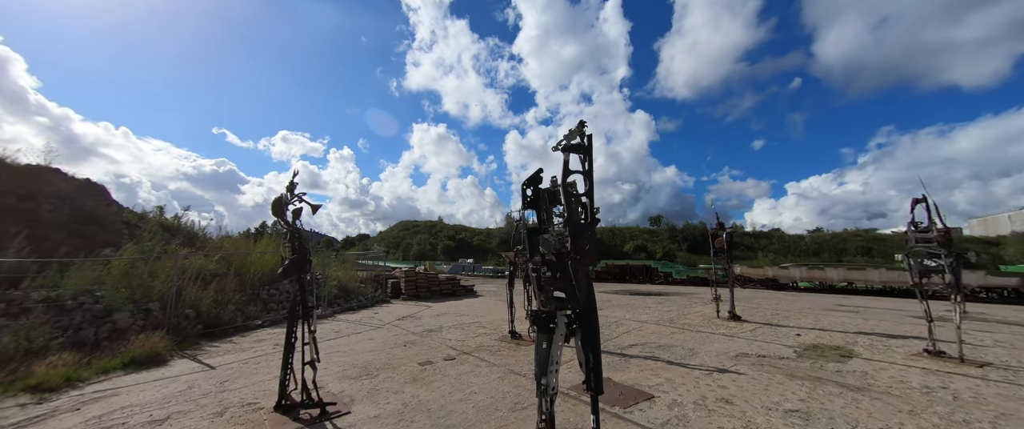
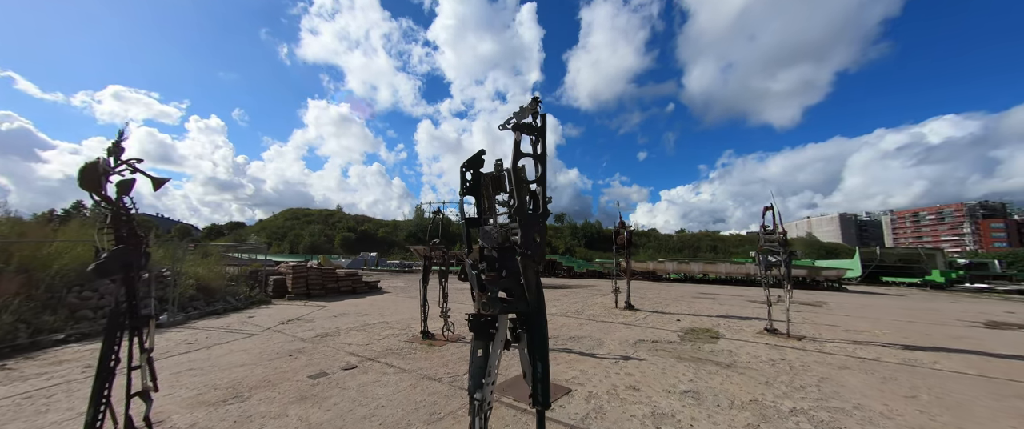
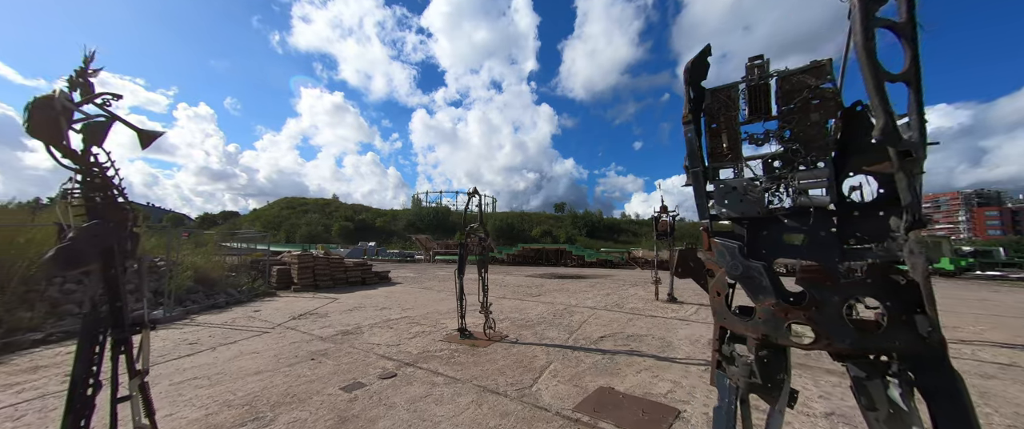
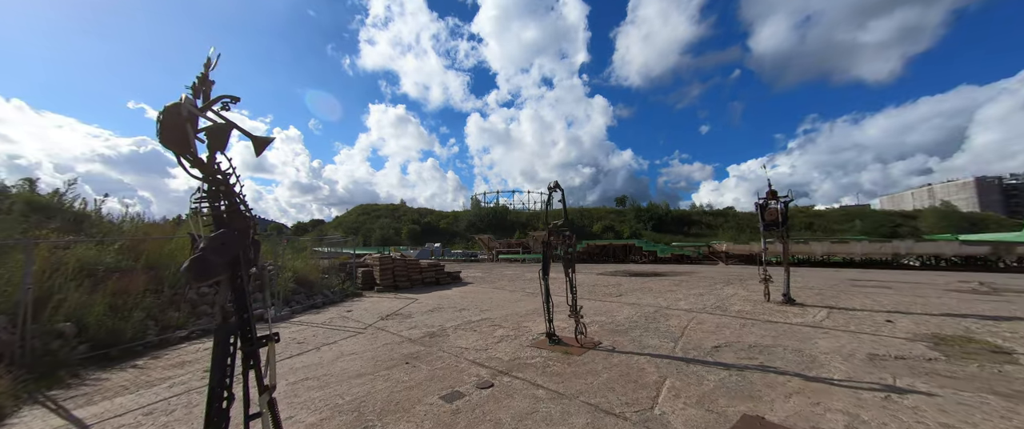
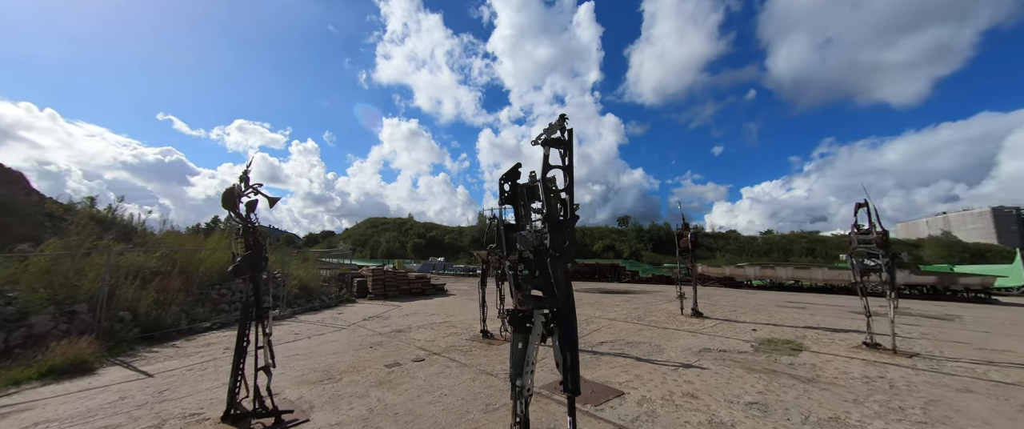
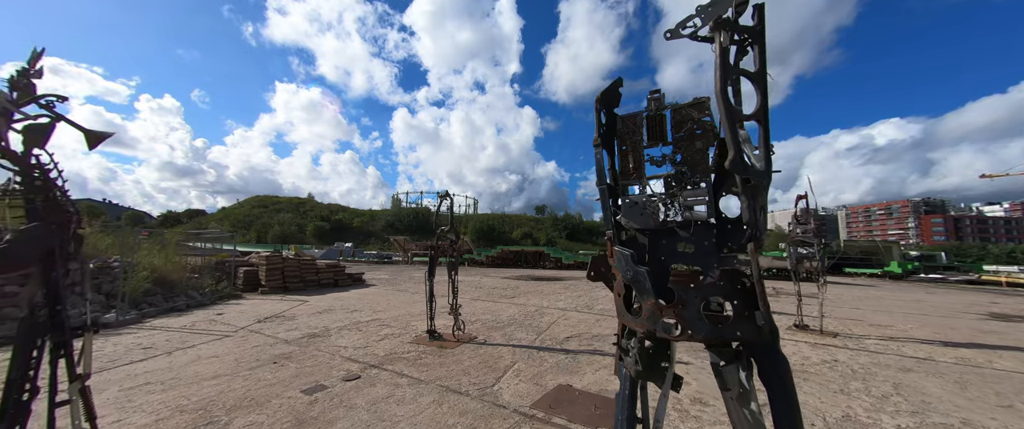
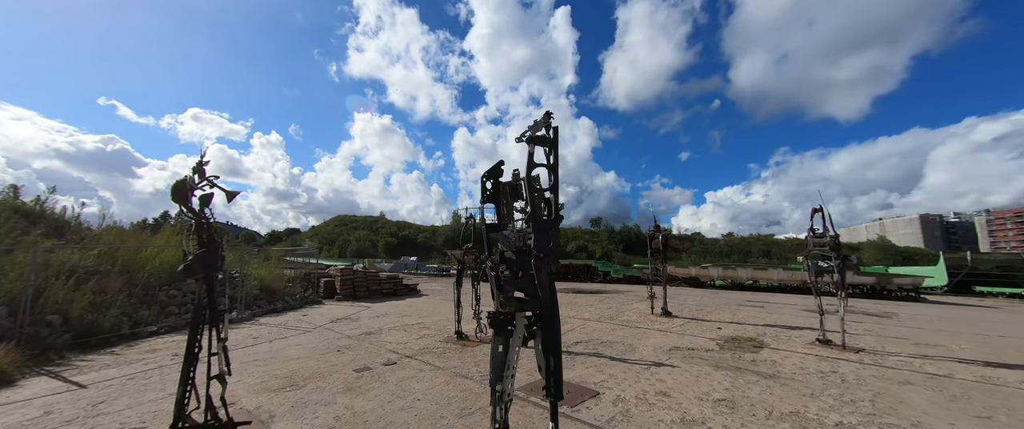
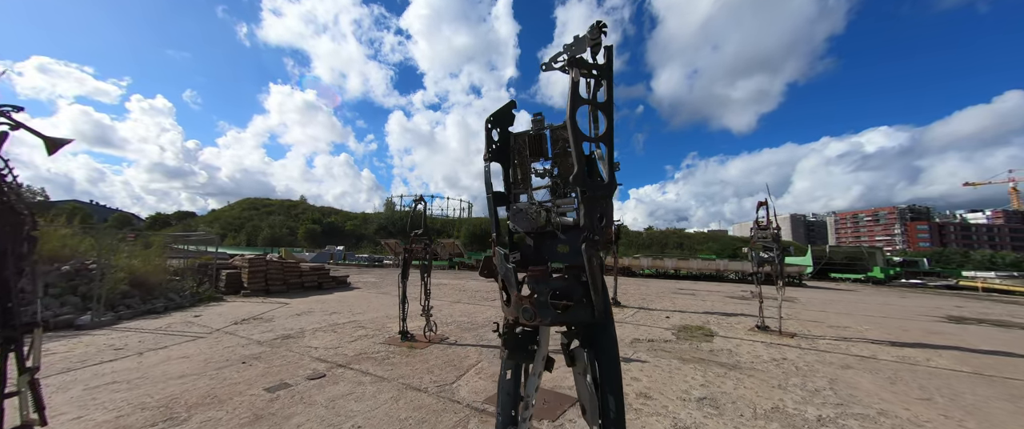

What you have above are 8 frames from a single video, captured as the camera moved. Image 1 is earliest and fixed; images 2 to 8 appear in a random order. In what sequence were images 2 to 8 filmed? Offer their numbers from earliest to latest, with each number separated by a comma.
5, 7, 2, 8, 6, 3, 4
